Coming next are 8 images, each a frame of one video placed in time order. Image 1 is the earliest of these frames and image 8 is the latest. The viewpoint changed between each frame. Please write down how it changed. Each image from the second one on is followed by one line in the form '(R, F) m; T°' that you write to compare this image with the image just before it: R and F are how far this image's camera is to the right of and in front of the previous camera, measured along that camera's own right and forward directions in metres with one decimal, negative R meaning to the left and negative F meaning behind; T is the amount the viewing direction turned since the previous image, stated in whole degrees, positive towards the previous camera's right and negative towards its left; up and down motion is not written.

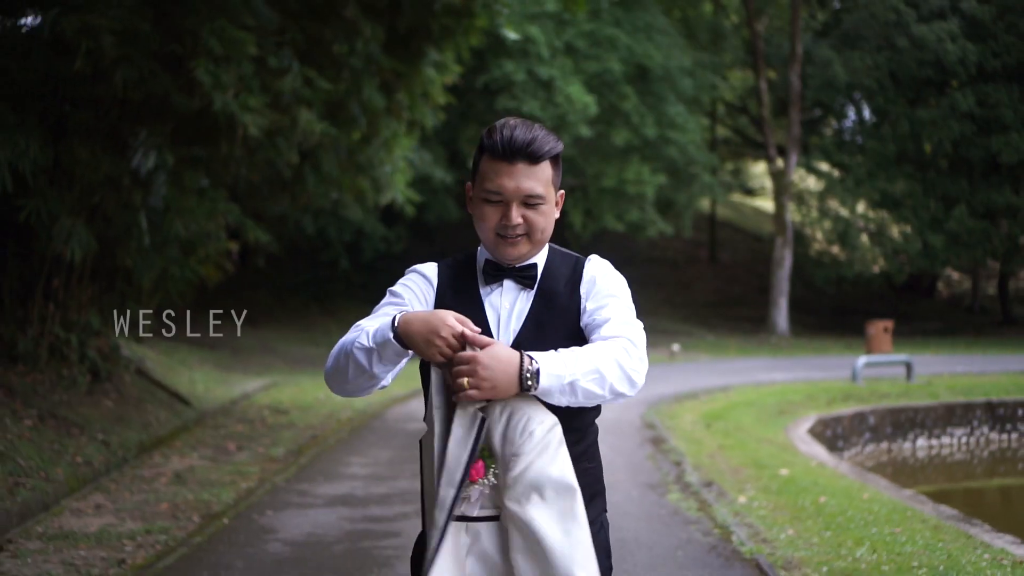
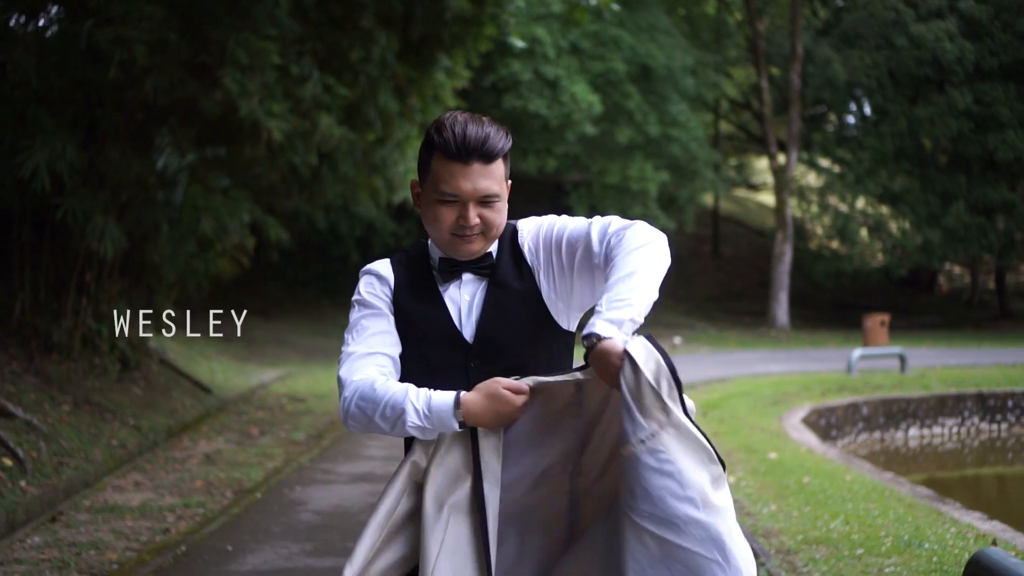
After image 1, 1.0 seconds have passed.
(0.0, -0.6) m; 0°
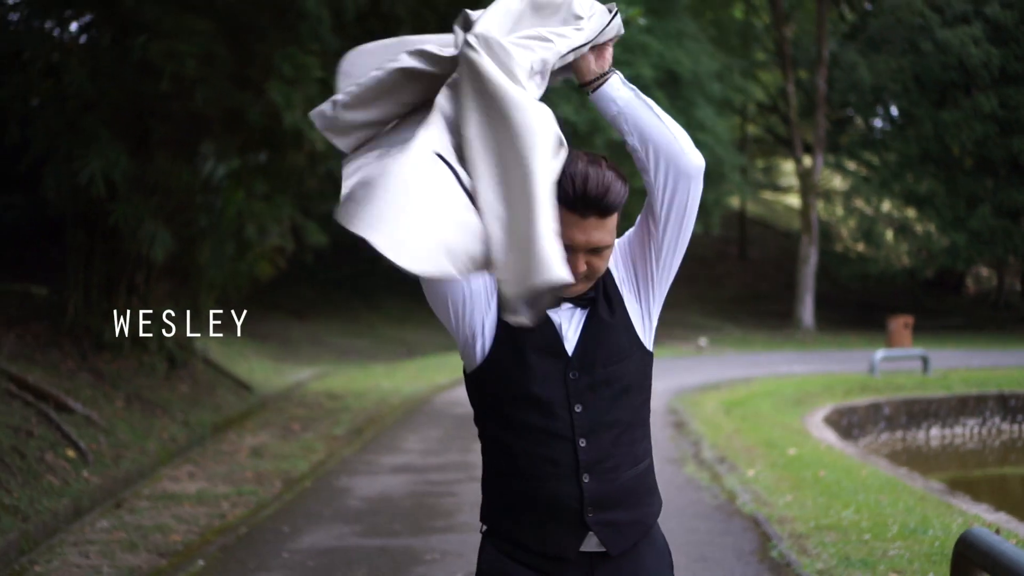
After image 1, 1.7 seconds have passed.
(0.0, -0.4) m; -1°
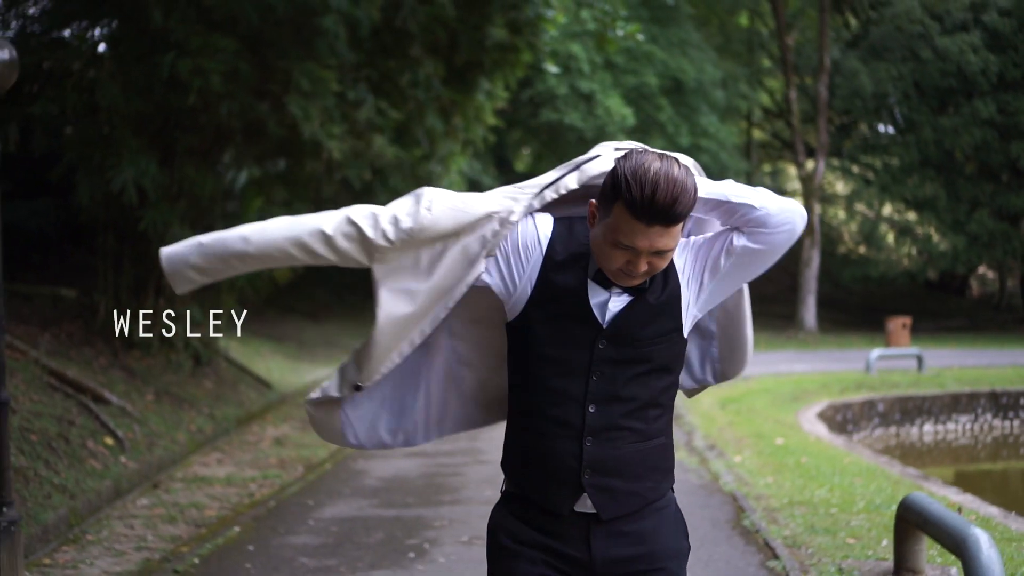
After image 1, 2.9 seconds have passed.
(+0.1, -0.6) m; -1°
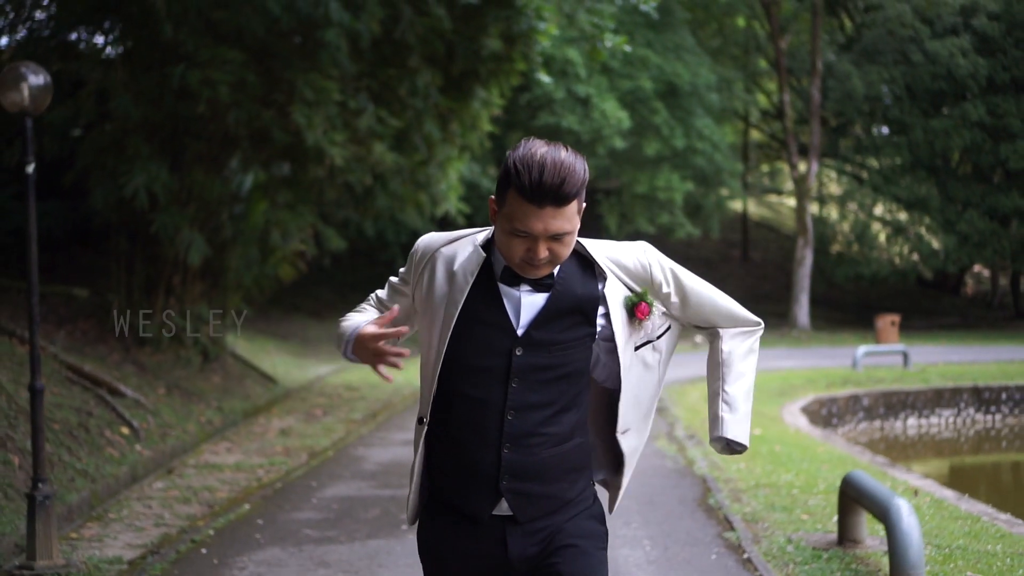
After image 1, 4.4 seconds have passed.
(+0.1, -0.6) m; 0°
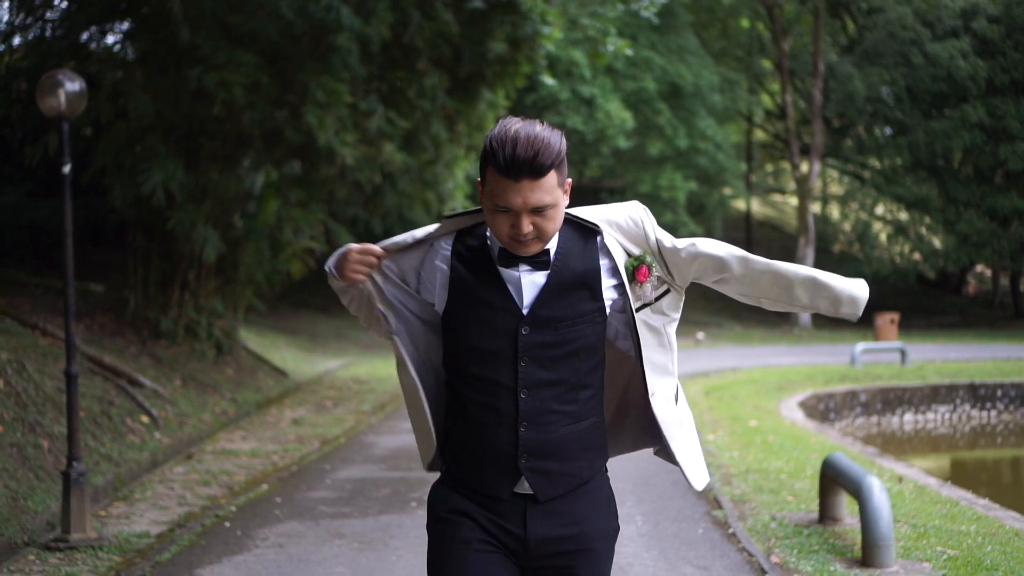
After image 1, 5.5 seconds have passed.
(0.0, -0.4) m; 0°
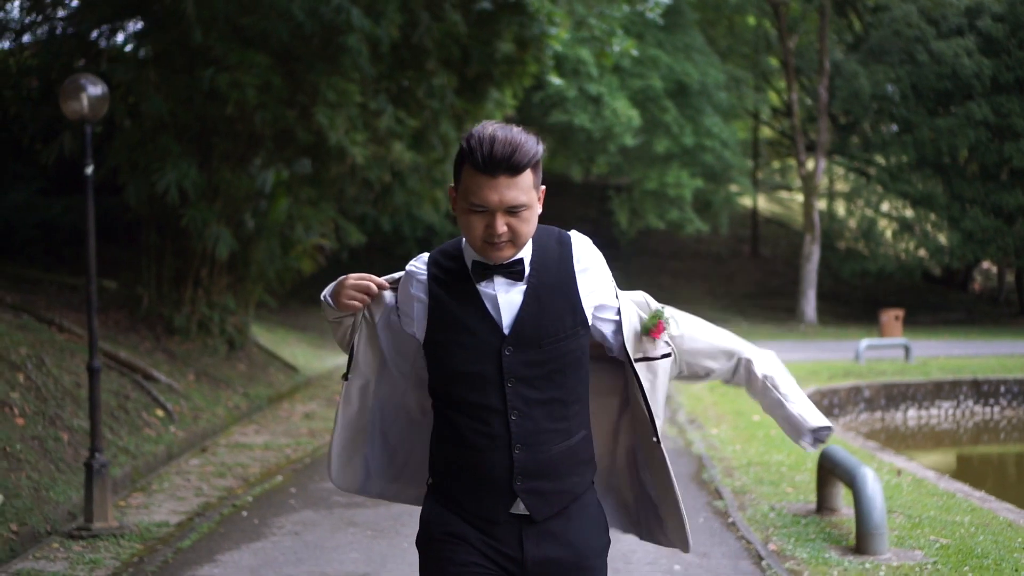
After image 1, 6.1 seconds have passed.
(0.0, -0.2) m; 0°
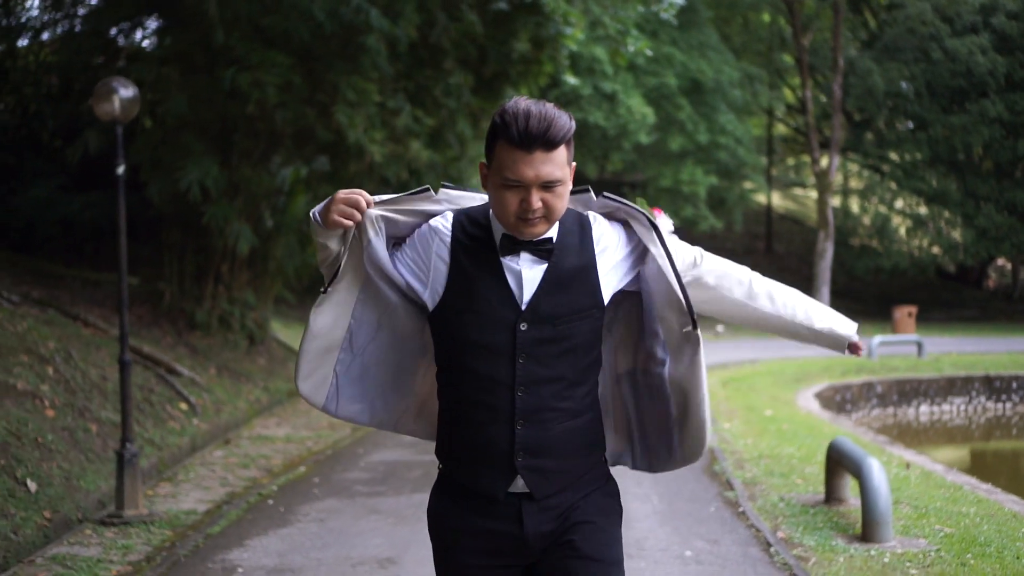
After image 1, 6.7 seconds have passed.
(0.0, -0.2) m; -1°
